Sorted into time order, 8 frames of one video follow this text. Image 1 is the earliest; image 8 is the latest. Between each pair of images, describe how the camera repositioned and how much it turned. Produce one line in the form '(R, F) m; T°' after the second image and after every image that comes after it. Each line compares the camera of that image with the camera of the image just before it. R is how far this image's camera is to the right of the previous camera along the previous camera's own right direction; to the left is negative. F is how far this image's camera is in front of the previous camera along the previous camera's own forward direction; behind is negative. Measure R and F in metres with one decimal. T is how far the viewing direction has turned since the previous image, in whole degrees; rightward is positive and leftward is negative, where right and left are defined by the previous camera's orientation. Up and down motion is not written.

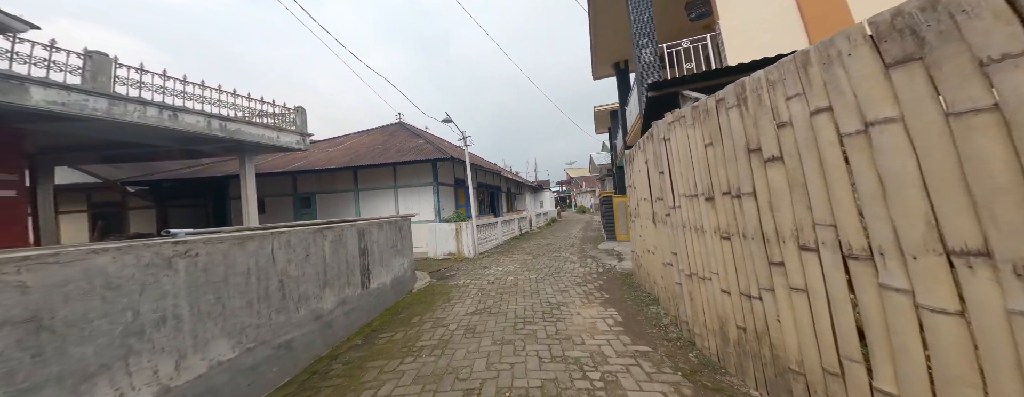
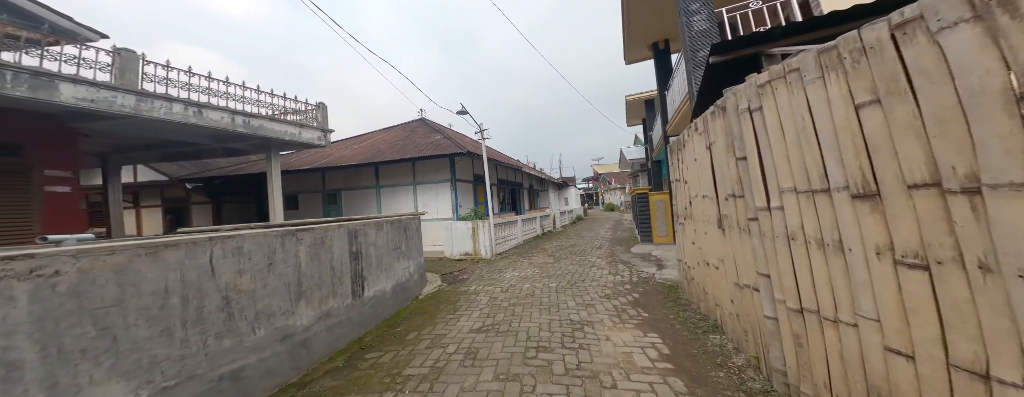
(+0.1, +0.6) m; -5°
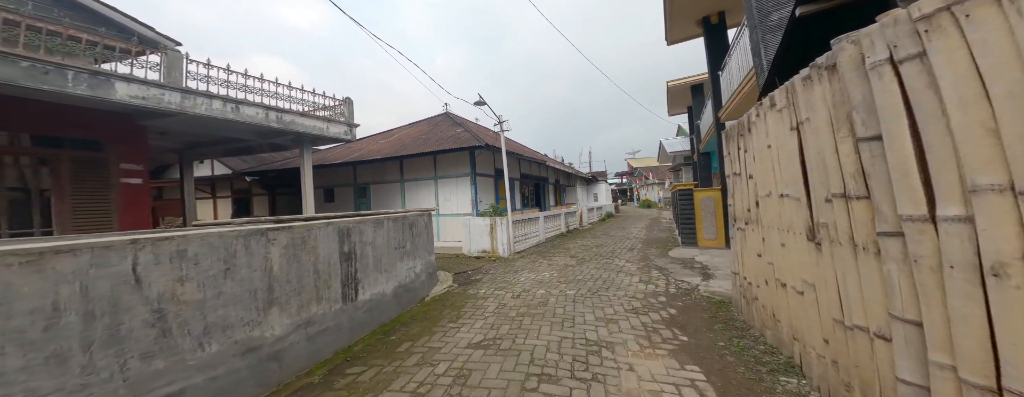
(+0.2, +0.5) m; -6°
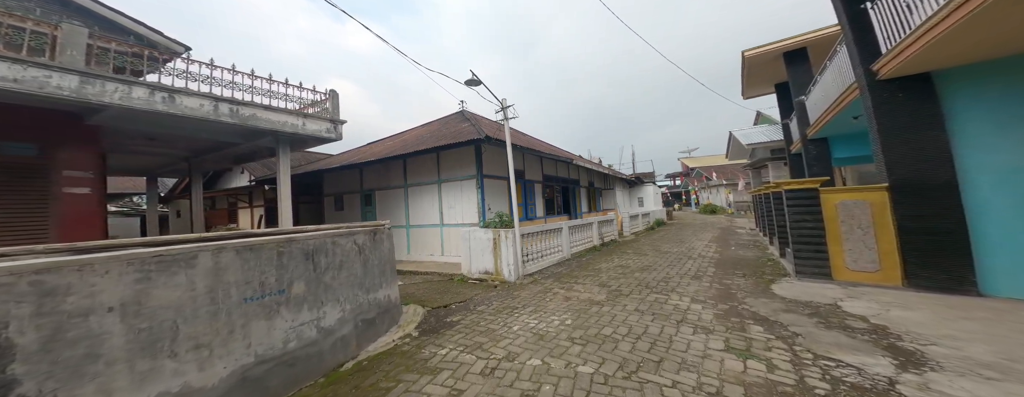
(+0.6, +1.8) m; -8°
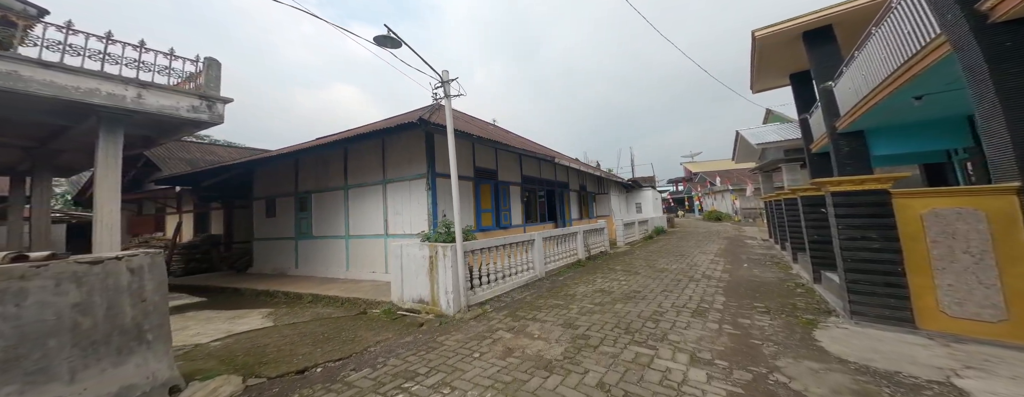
(+1.0, +1.6) m; 0°
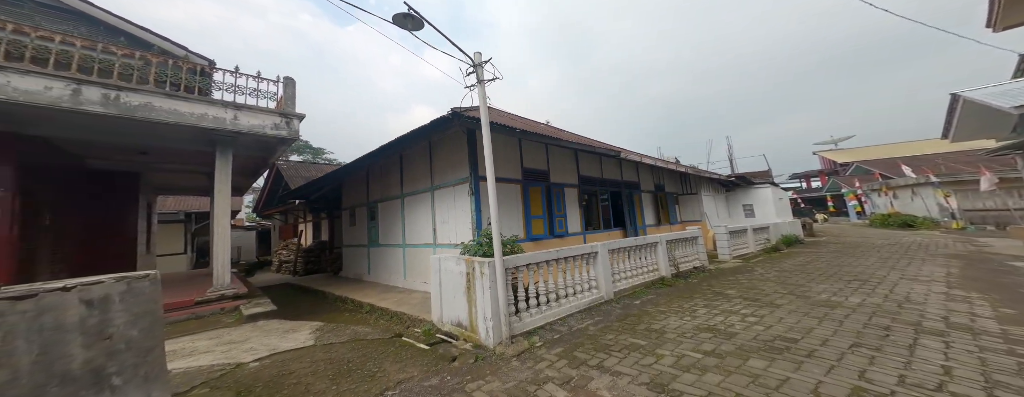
(+0.3, +1.1) m; -18°
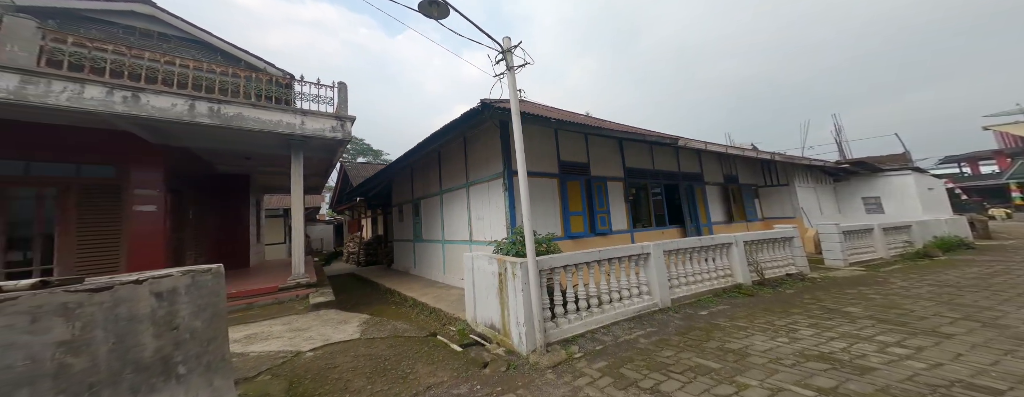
(+0.2, +0.3) m; -10°
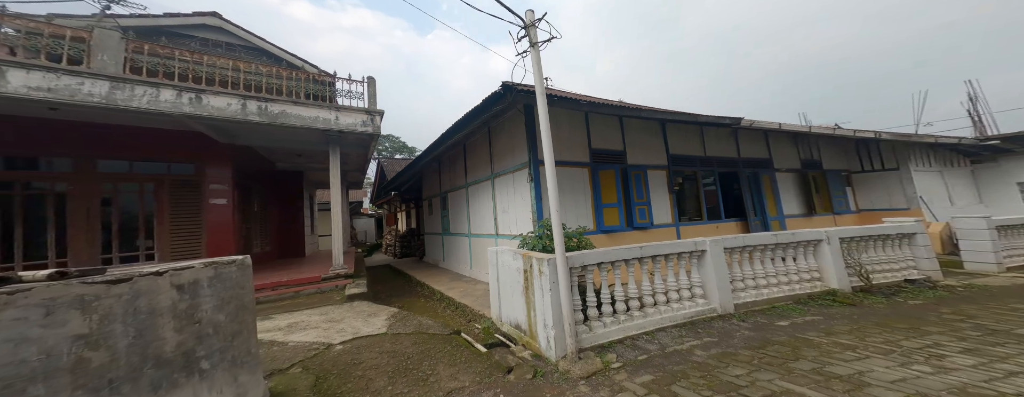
(+0.1, +0.3) m; -6°
